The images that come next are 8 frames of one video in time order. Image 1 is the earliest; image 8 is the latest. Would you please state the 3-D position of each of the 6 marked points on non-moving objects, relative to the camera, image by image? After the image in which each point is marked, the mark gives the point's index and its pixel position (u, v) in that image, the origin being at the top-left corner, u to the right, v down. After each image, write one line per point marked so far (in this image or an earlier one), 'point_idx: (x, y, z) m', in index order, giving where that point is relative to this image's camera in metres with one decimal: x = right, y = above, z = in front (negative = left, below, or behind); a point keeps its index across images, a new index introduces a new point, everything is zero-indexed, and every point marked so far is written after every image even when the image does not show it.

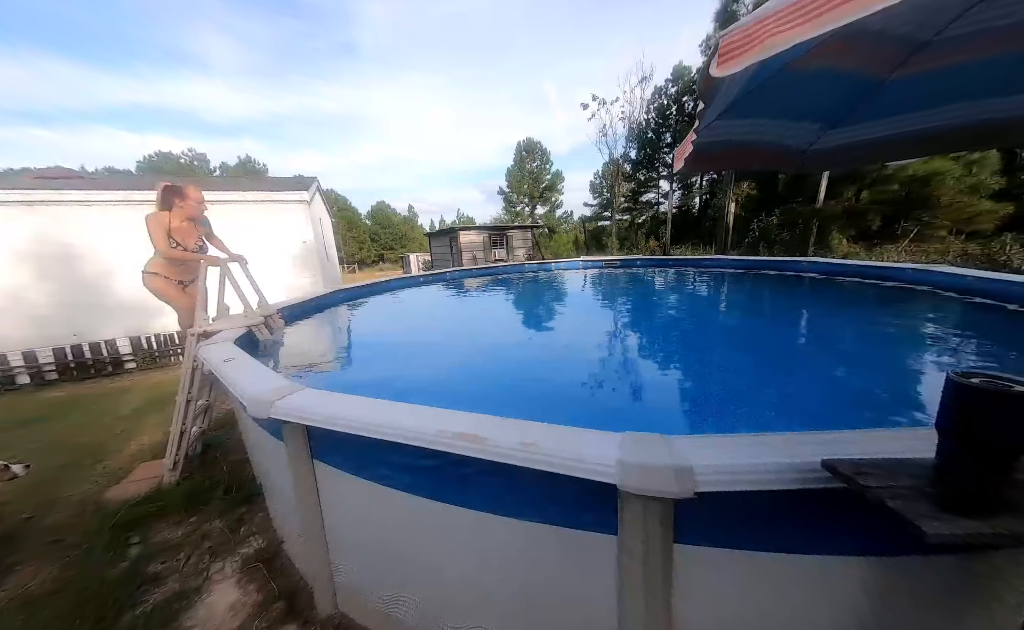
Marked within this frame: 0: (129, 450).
0: (-3.9, -1.4, +3.4) m
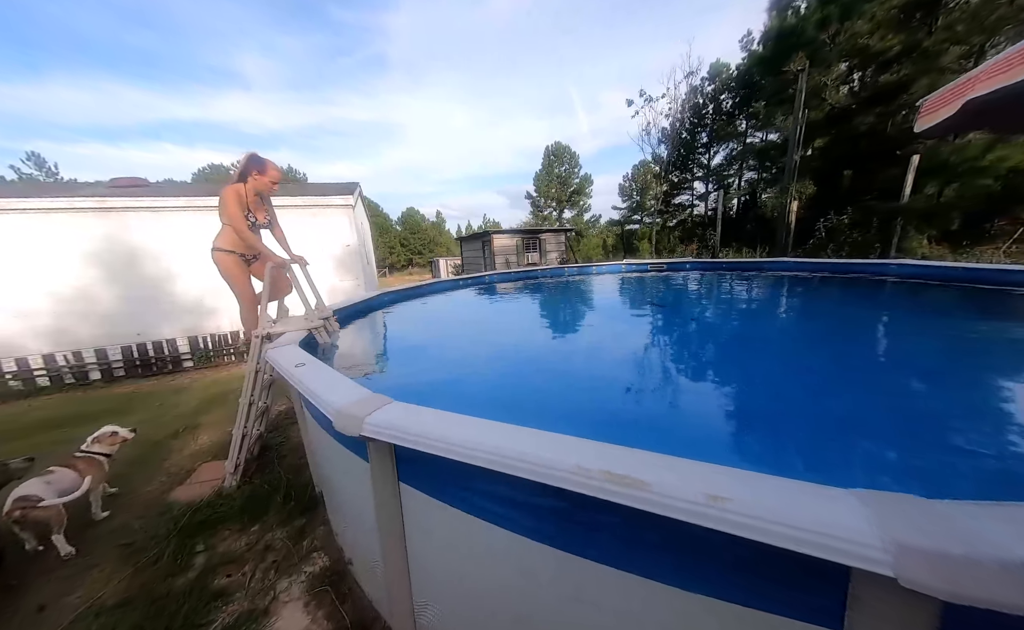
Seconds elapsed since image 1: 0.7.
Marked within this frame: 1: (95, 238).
0: (-3.3, -1.4, +3.4) m
1: (-8.0, +1.5, +6.3) m
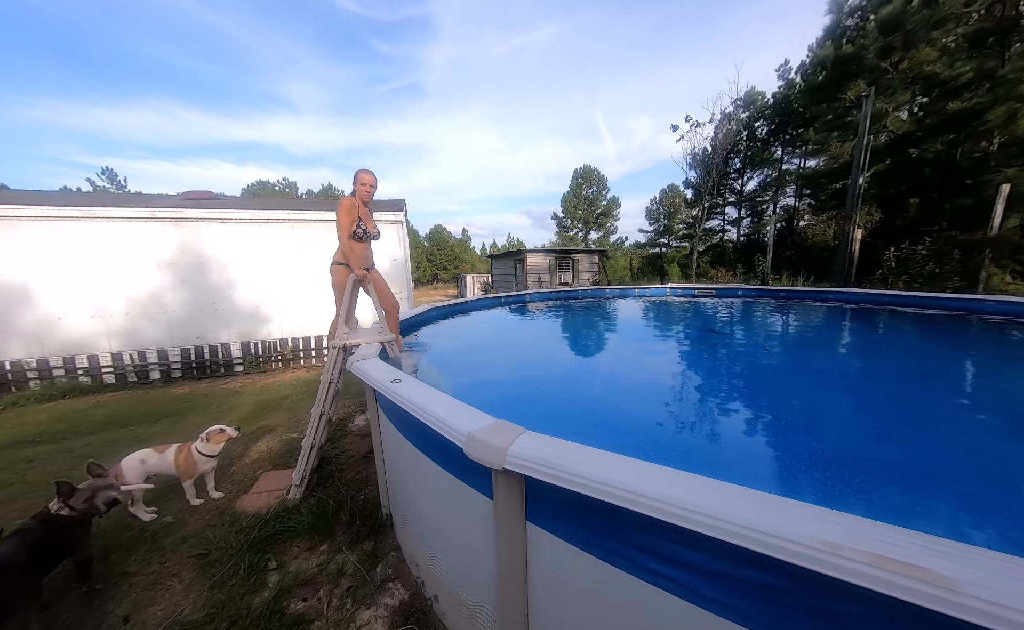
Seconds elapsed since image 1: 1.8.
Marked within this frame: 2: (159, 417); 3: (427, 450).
0: (-2.7, -1.5, +3.4) m
1: (-7.0, +1.4, +6.8) m
2: (-4.8, -1.4, +4.5) m
3: (-0.4, -0.7, +1.6) m
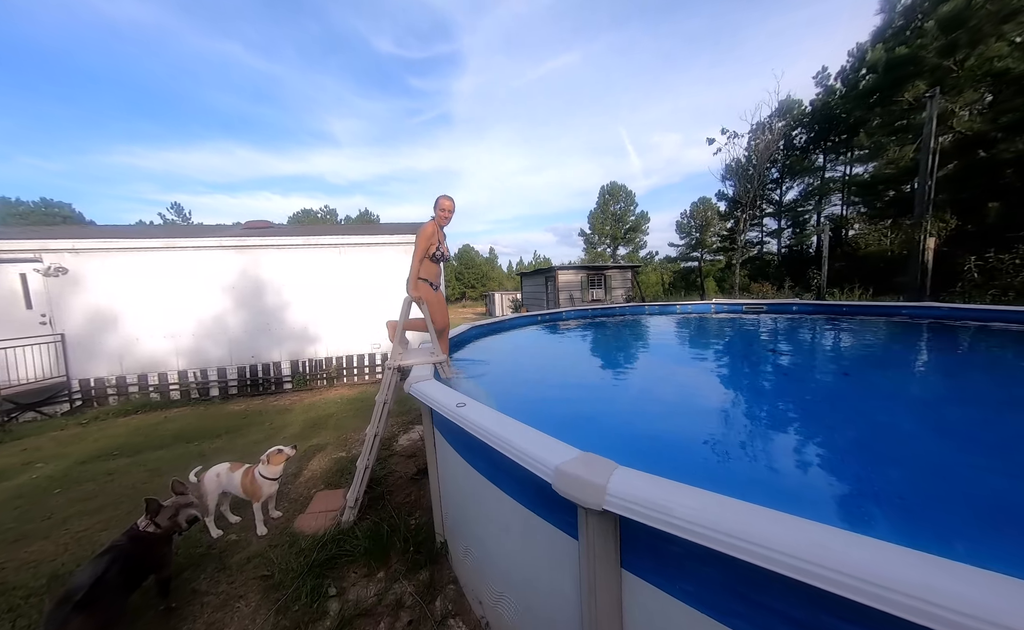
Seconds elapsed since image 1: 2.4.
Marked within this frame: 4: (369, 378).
0: (-2.2, -1.7, +3.5) m
1: (-6.3, +1.0, +7.3) m
2: (-4.2, -1.7, +4.8) m
3: (-0.1, -0.8, +1.6) m
4: (-3.3, -1.5, +7.8) m
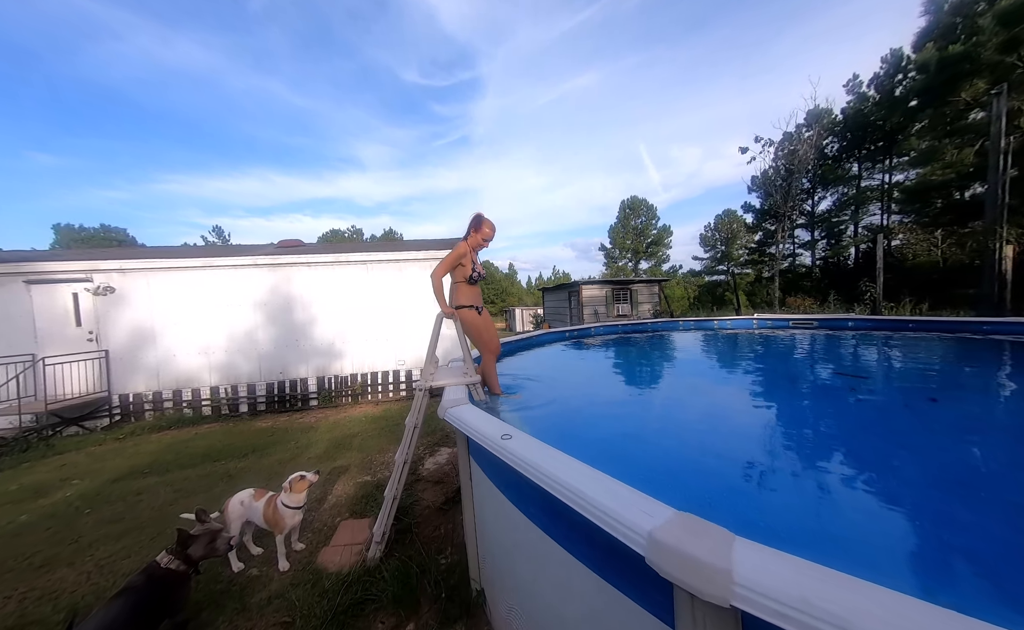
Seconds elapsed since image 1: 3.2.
0: (-1.8, -1.9, +3.3) m
1: (-5.7, +0.6, +7.5) m
2: (-3.8, -1.9, +4.7) m
3: (+0.2, -0.9, +1.3) m
4: (-2.7, -1.9, +7.7) m
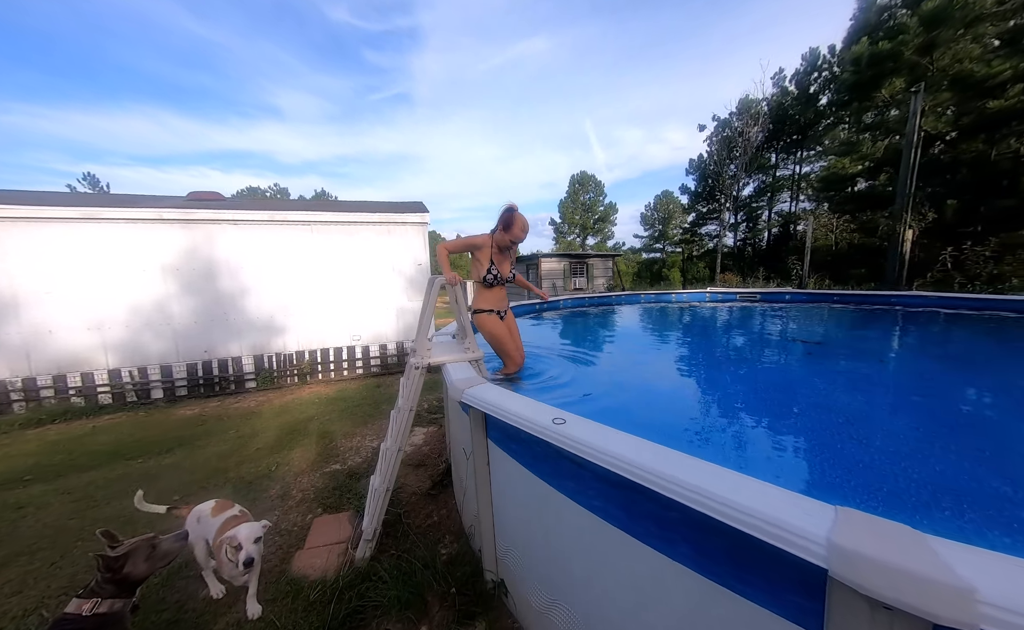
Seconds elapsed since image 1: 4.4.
0: (-1.9, -1.6, +2.9) m
1: (-6.3, +1.2, +6.2) m
2: (-4.0, -1.5, +3.9) m
3: (+0.4, -0.7, +1.2) m
4: (-3.5, -1.3, +7.0) m
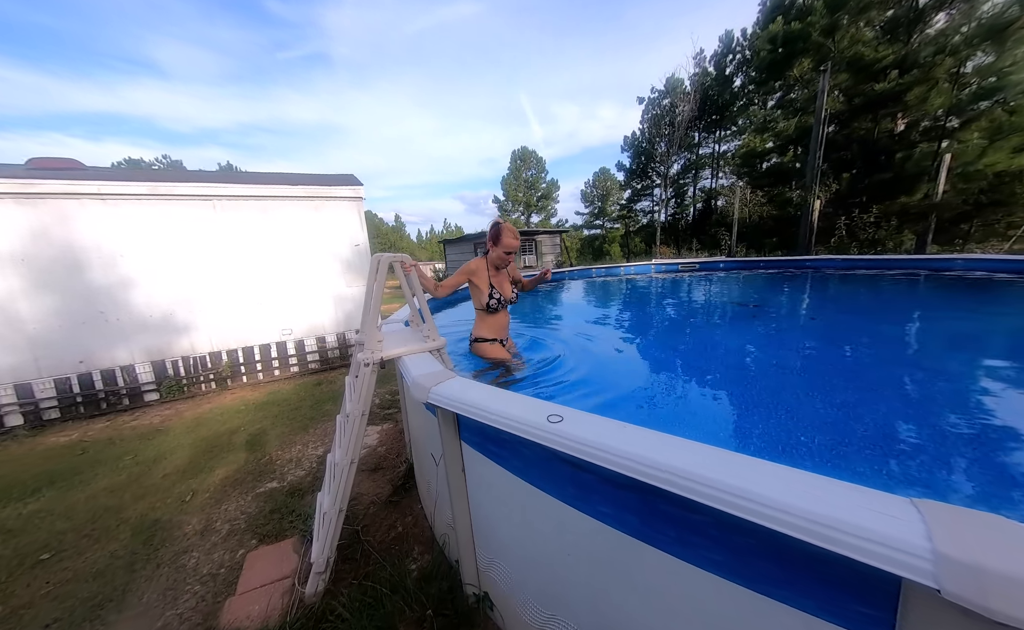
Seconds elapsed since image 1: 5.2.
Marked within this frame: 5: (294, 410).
0: (-2.1, -1.5, +2.4) m
1: (-7.2, +1.2, +4.7) m
2: (-4.4, -1.6, +3.1) m
3: (+0.4, -0.6, +1.0) m
4: (-4.3, -1.1, +6.2) m
5: (-2.9, -1.2, +4.3) m
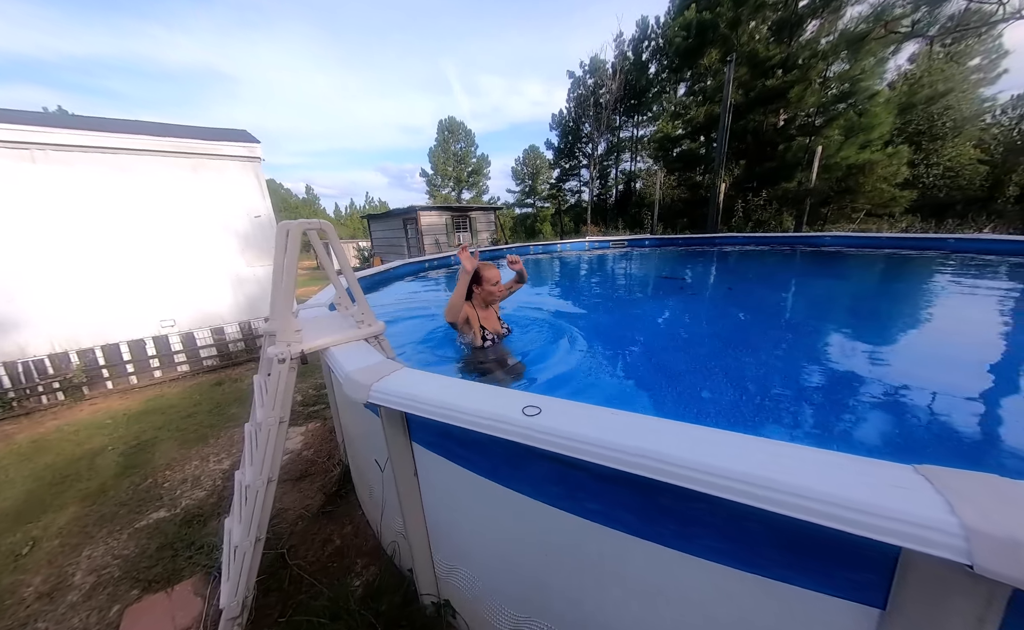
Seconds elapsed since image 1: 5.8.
0: (-2.3, -1.5, +1.8) m
1: (-7.9, +1.1, +3.0) m
2: (-4.7, -1.6, +2.0) m
3: (+0.4, -0.5, +0.9) m
4: (-5.3, -0.9, +5.1) m
5: (-3.5, -1.1, +3.6) m
